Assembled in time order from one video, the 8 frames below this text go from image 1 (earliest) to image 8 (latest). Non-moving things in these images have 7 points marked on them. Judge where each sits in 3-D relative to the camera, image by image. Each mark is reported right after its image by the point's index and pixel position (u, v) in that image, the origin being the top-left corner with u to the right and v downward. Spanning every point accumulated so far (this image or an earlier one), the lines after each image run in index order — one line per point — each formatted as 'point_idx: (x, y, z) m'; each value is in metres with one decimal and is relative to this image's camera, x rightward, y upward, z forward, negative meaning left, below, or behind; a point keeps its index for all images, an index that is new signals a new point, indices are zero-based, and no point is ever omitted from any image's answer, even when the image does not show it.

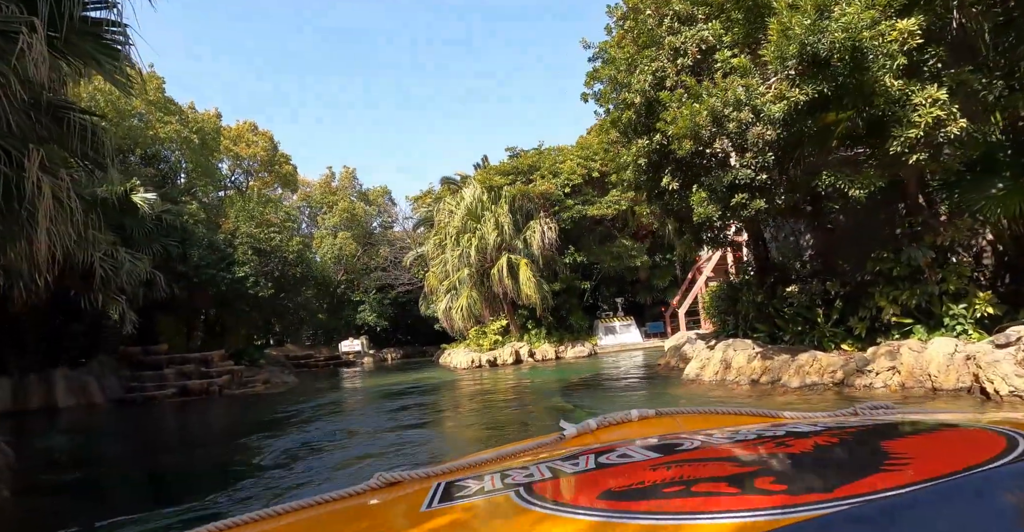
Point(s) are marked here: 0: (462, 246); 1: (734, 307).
0: (-1.3, +0.5, +16.1) m
1: (+3.6, -0.6, +10.0) m
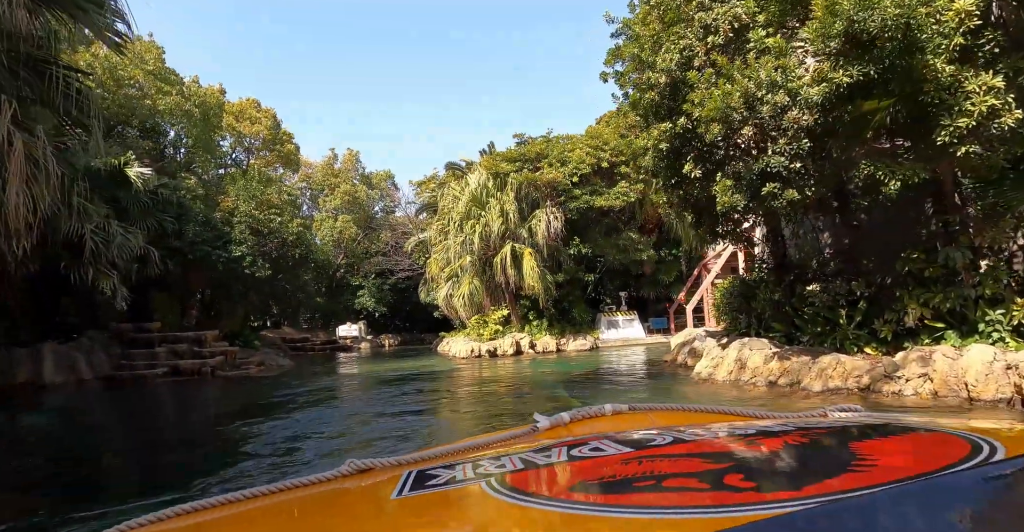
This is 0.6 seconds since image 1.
0: (-1.1, +0.9, +15.7) m
1: (+3.6, -0.6, +9.6) m
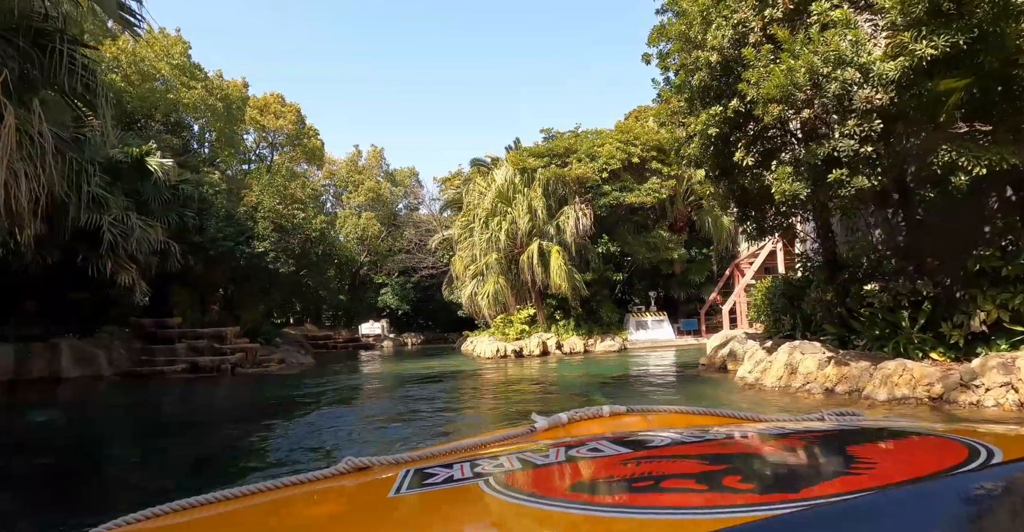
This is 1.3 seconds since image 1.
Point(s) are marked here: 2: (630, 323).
0: (-0.5, +0.9, +15.3) m
1: (+4.1, -0.6, +9.0) m
2: (+3.4, -1.6, +17.8) m
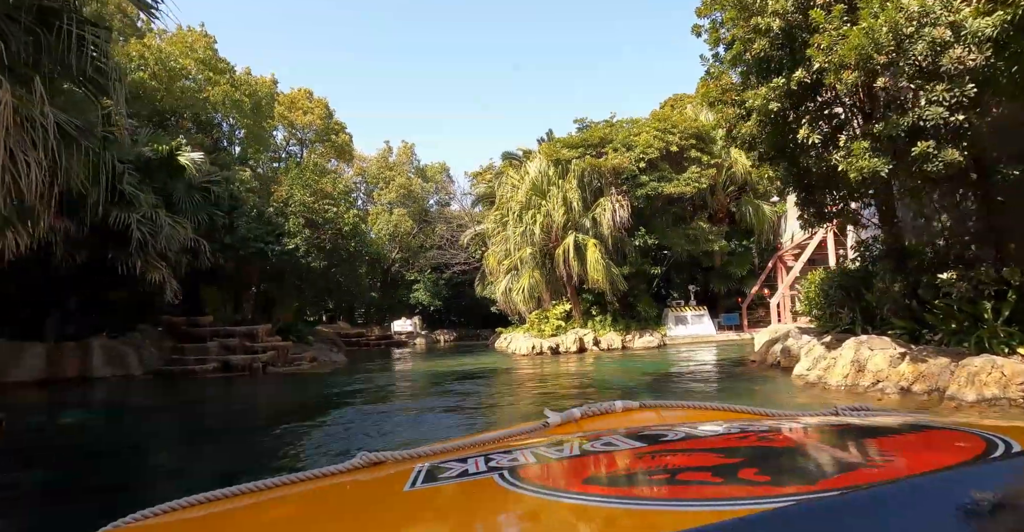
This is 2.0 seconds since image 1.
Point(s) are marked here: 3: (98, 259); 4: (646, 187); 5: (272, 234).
0: (+0.3, +1.0, +14.9) m
1: (+4.6, -0.4, +8.4) m
2: (+4.3, -1.5, +17.2) m
3: (-6.7, +0.1, +10.0) m
4: (+3.4, +2.0, +15.6) m
5: (-5.4, +0.7, +13.8) m
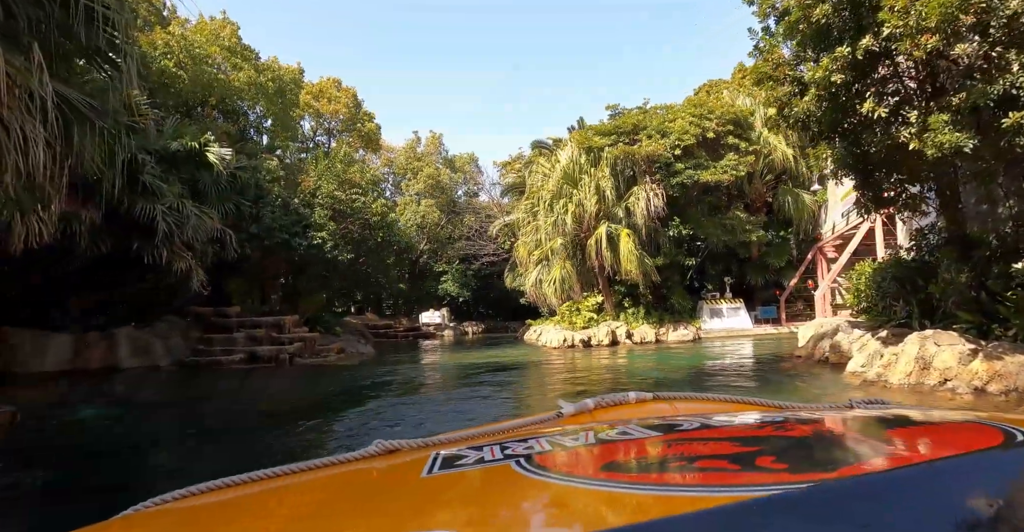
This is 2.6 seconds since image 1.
0: (+1.0, +1.3, +14.5) m
1: (+5.0, -0.3, +7.9) m
2: (+5.1, -1.2, +16.7) m
3: (-6.2, +0.3, +9.9) m
4: (+4.1, +2.2, +15.0) m
5: (-4.7, +0.9, +13.7) m
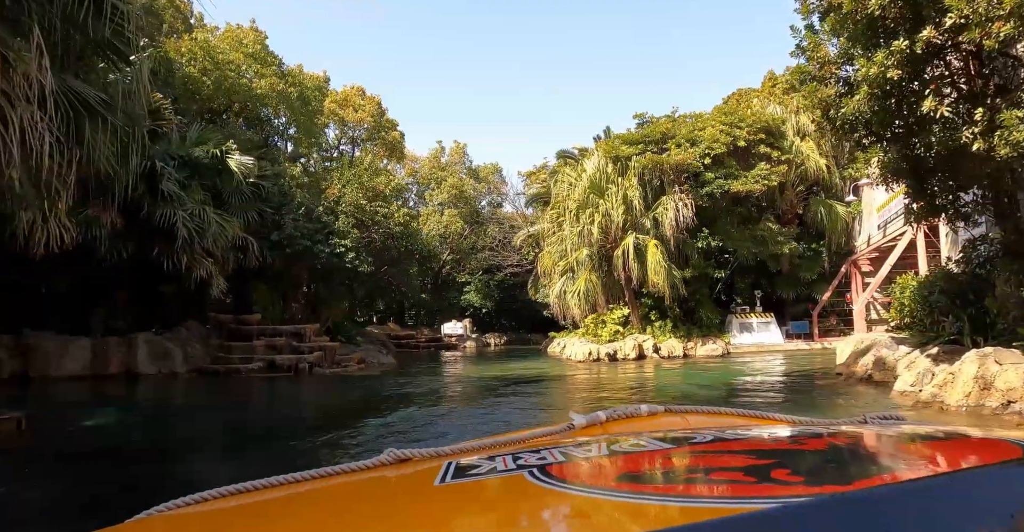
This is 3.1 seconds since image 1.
0: (+1.6, +1.0, +14.2) m
1: (+5.3, -0.4, +7.4) m
2: (+5.8, -1.6, +16.2) m
3: (-5.8, +0.2, +9.8) m
4: (+4.7, +1.9, +14.7) m
5: (-4.2, +0.8, +13.6) m
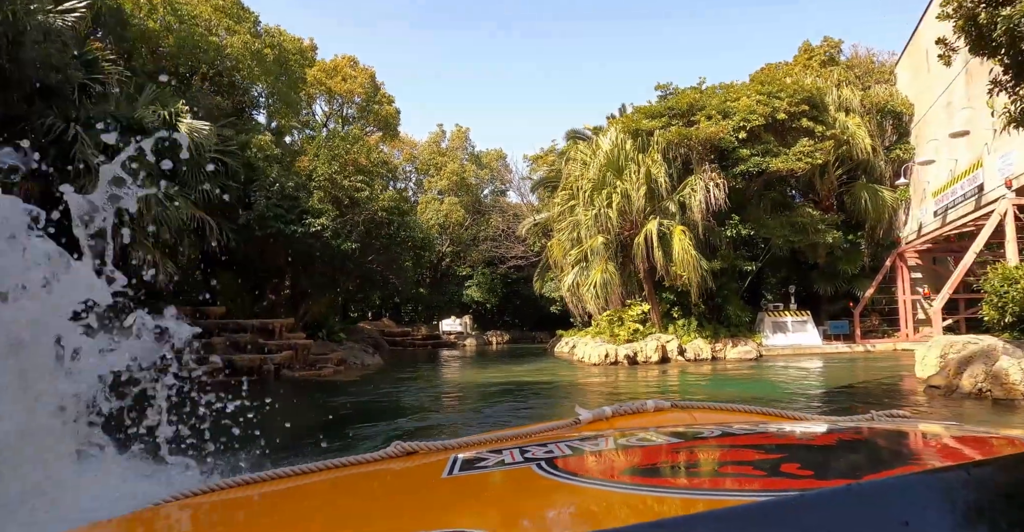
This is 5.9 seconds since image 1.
0: (+1.7, +1.2, +12.4) m
1: (+5.4, -0.3, +5.6) m
2: (+5.9, -1.4, +14.4) m
3: (-5.7, +0.4, +8.1) m
4: (+4.8, +2.1, +12.8) m
5: (-4.1, +1.0, +11.9) m
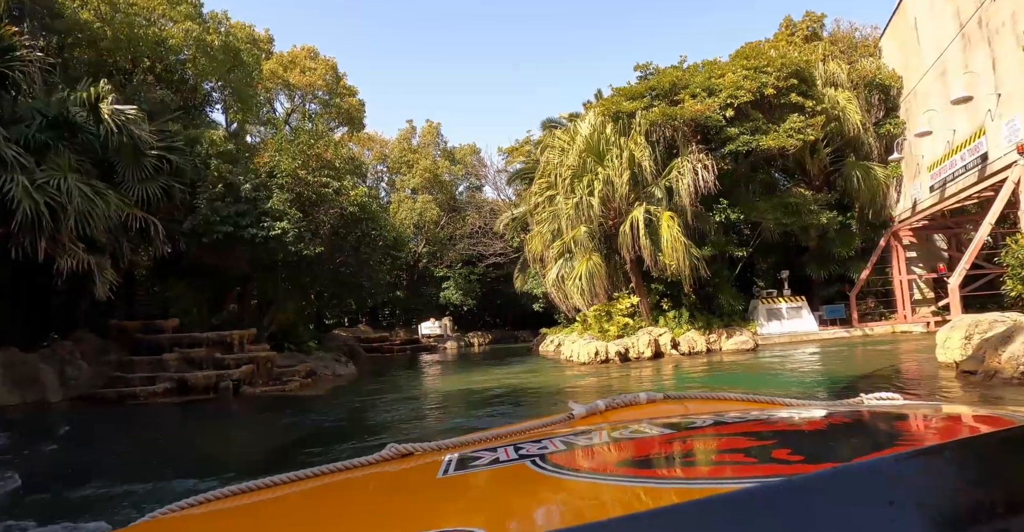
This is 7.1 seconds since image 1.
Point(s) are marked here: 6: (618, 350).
0: (+1.3, +1.4, +11.6) m
1: (+5.2, 0.0, +4.9) m
2: (+5.5, -1.0, +13.7) m
3: (-6.0, +0.3, +7.1) m
4: (+4.3, +2.4, +12.2) m
5: (-4.5, +0.9, +10.9) m
6: (+2.0, -1.6, +12.0) m
